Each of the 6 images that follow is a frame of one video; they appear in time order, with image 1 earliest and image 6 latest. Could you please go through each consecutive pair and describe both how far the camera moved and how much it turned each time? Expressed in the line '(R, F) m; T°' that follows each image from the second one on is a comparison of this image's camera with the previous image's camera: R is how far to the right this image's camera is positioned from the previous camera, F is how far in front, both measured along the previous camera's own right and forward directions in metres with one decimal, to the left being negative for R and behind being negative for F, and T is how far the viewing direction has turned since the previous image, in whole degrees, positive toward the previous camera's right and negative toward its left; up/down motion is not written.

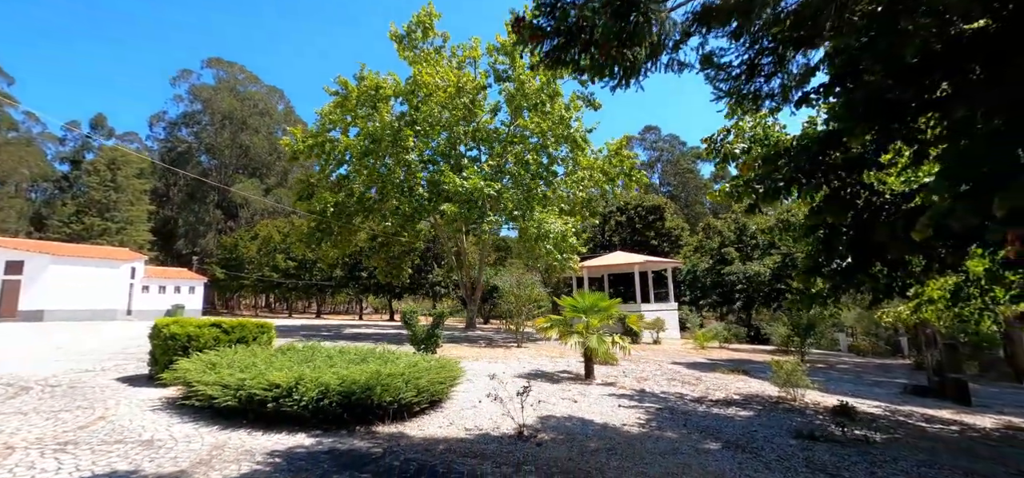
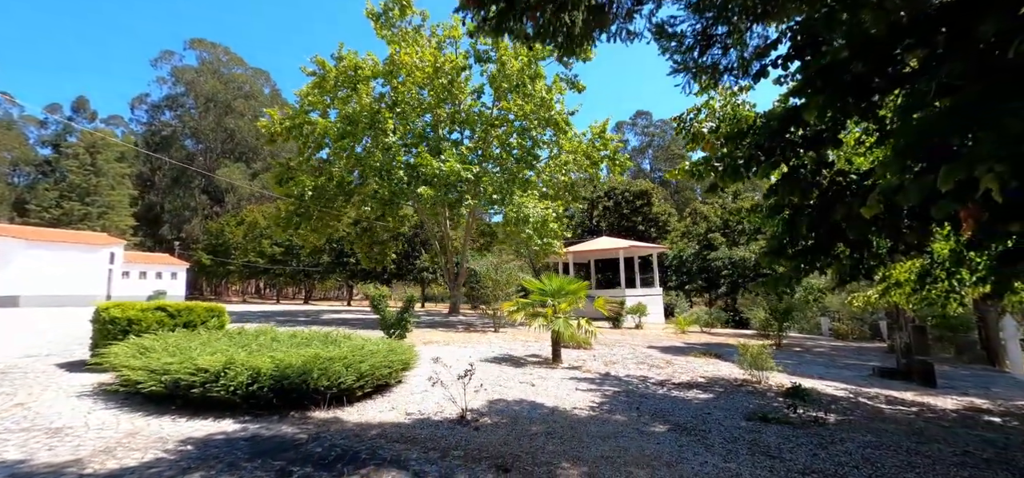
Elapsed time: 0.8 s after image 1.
(+0.5, +0.2) m; +1°
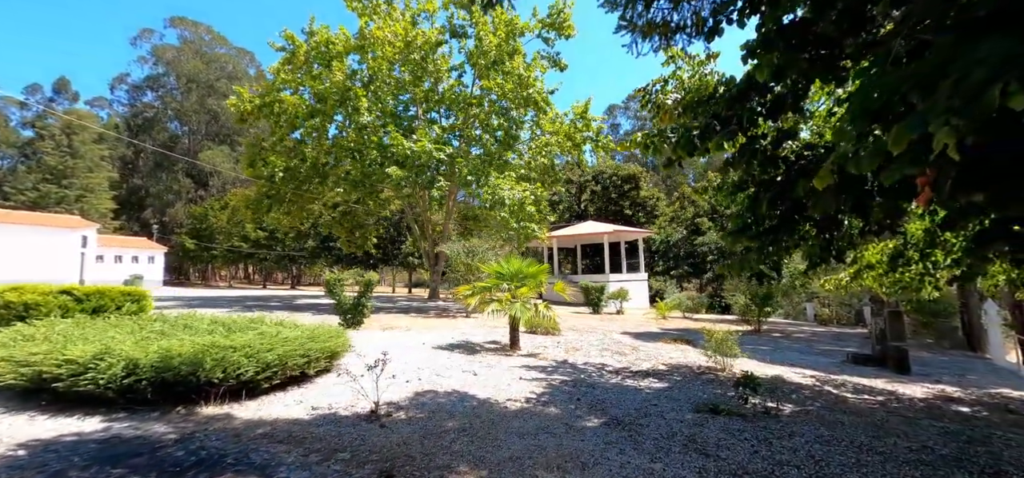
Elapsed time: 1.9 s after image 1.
(+0.7, +0.5) m; 0°
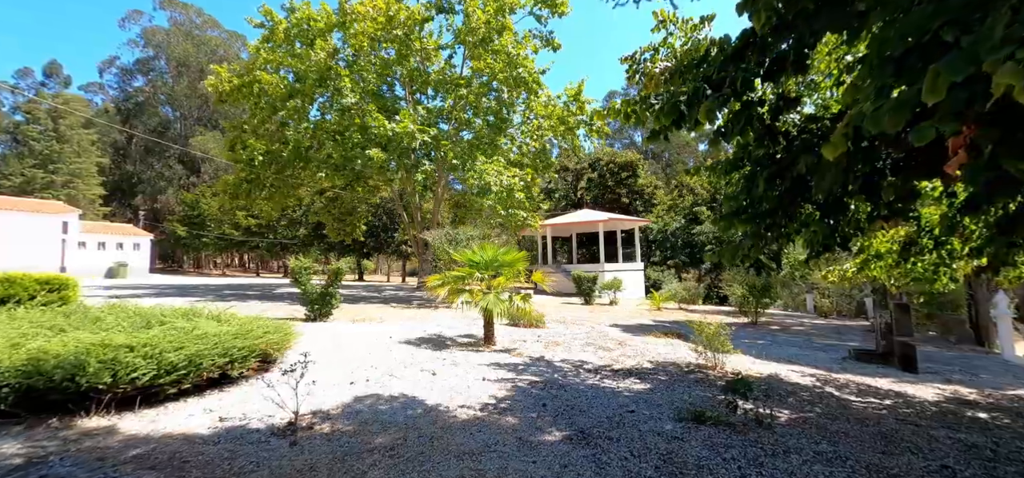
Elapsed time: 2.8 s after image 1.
(+0.4, +0.7) m; 0°
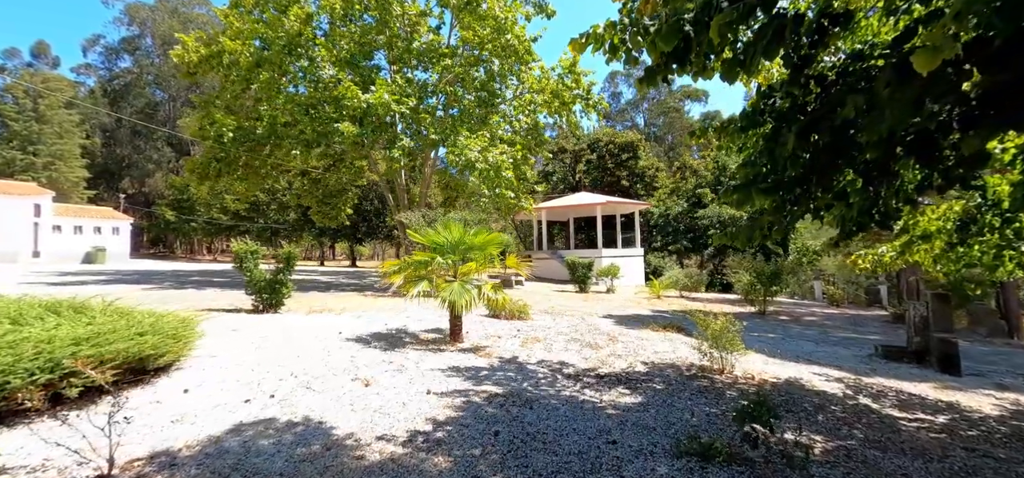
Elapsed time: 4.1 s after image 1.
(+0.4, +1.2) m; 0°
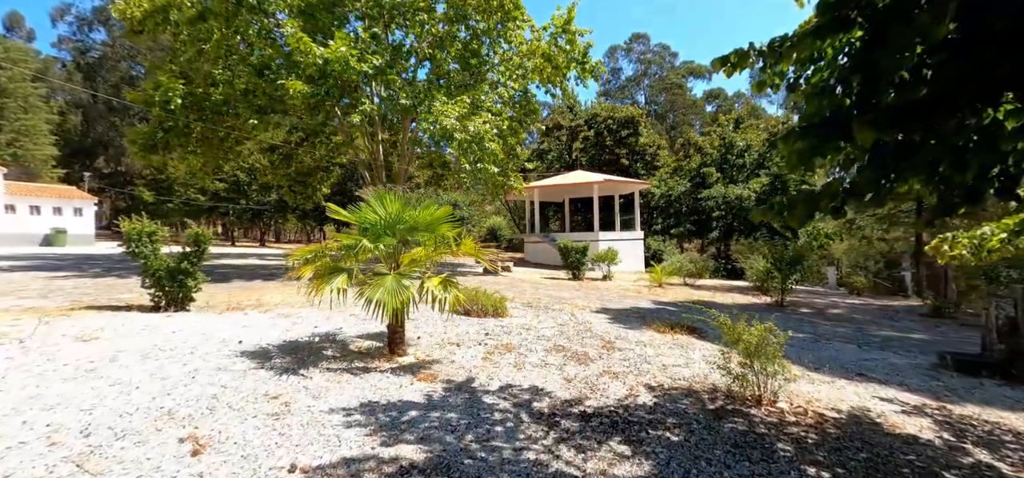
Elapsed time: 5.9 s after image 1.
(+0.4, +1.7) m; 0°
